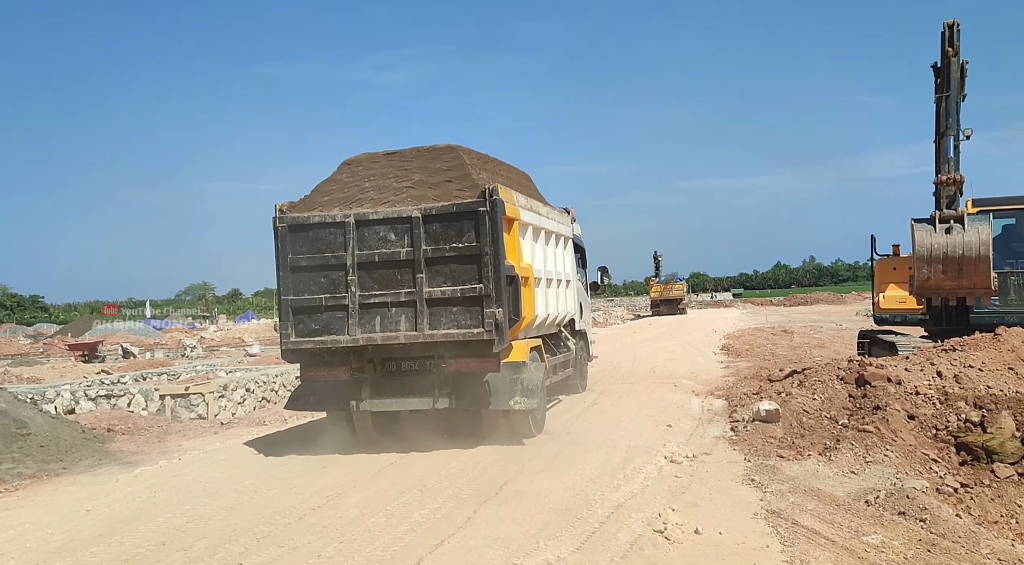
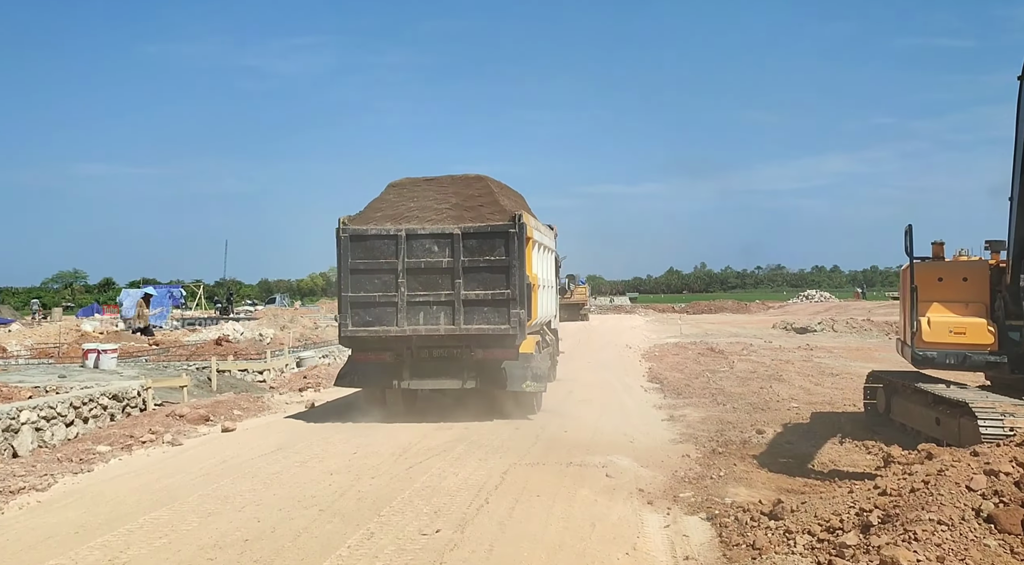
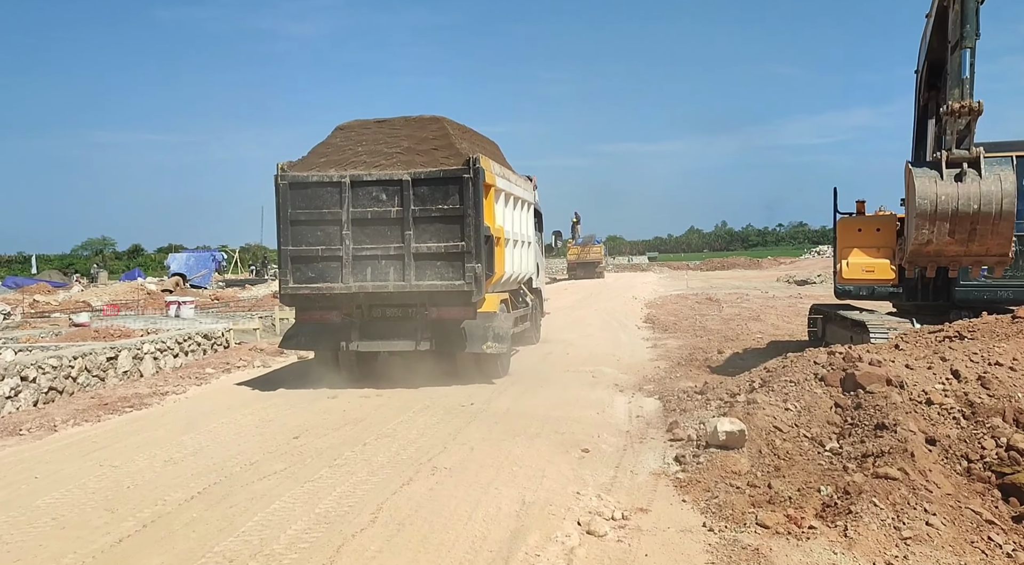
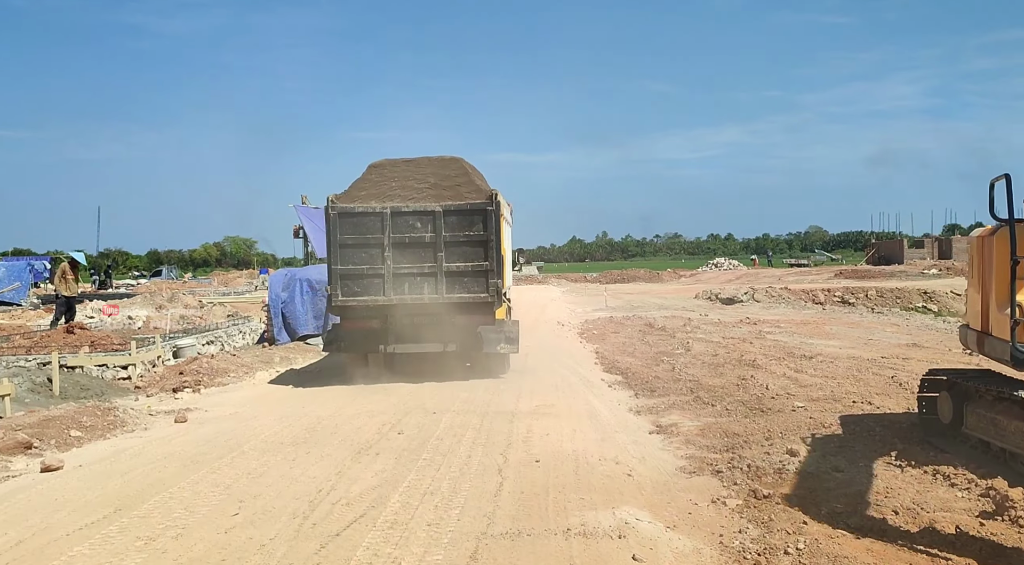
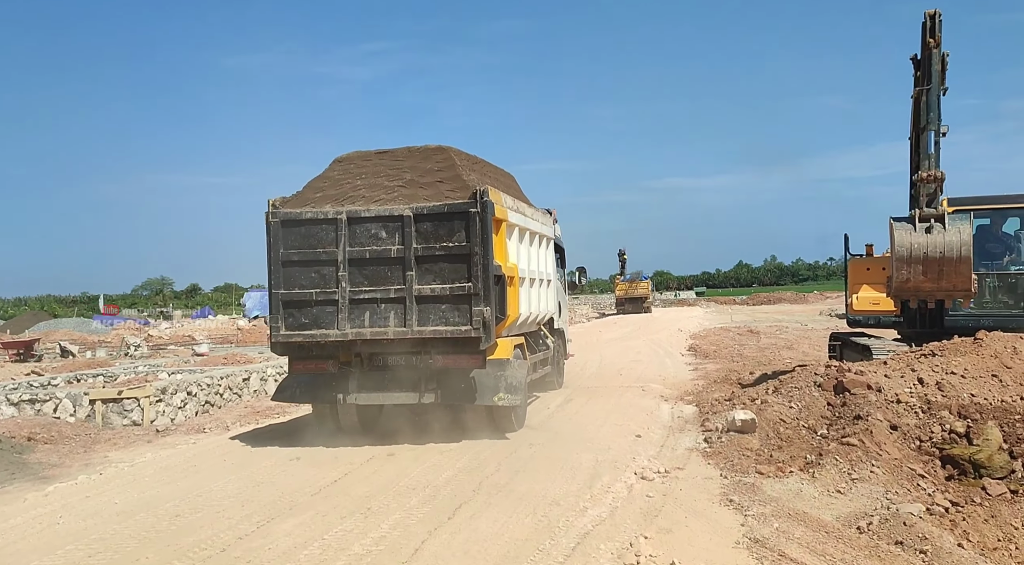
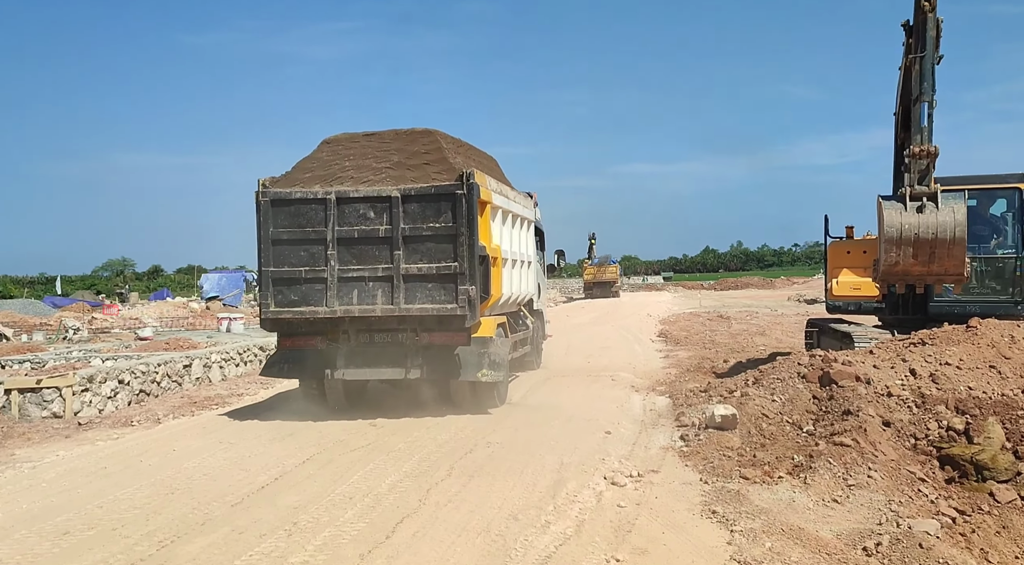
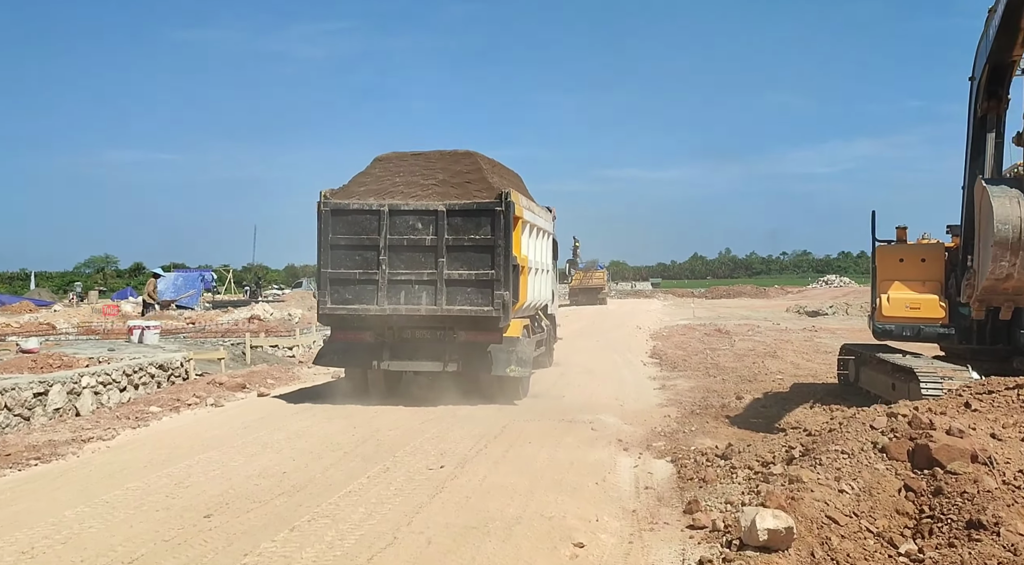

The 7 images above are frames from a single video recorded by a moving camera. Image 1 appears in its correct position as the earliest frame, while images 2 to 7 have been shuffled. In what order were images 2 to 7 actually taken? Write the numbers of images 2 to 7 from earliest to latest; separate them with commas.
5, 6, 3, 7, 2, 4
